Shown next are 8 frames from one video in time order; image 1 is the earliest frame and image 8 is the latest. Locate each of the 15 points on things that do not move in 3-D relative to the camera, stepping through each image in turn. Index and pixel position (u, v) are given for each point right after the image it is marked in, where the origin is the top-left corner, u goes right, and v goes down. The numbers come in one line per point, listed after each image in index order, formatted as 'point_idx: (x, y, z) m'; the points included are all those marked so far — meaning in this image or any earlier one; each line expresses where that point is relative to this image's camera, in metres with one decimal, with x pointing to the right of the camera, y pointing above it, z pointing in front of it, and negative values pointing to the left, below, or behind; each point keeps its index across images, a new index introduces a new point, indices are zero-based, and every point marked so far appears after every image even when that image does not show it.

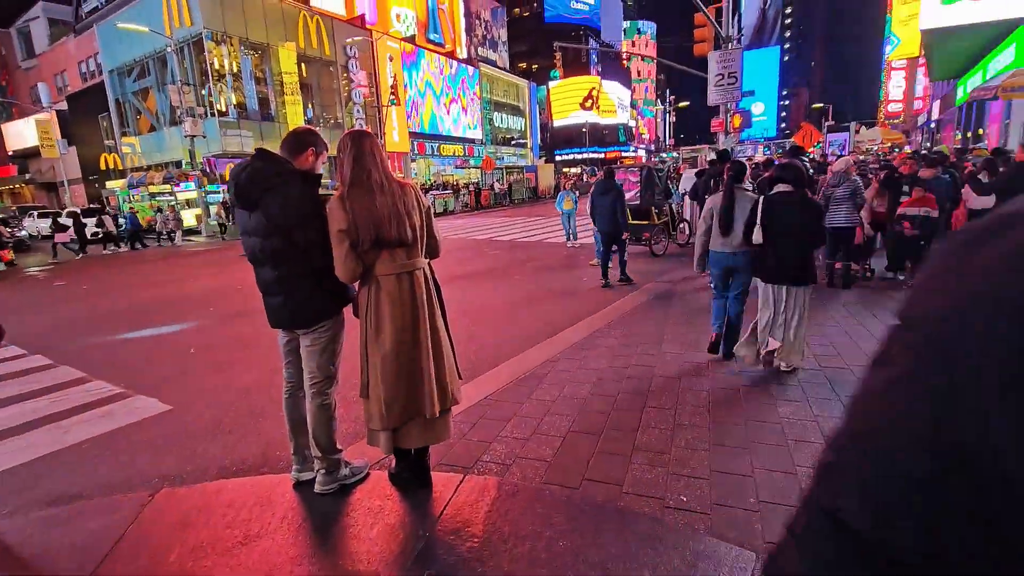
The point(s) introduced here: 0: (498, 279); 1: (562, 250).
0: (-0.3, +0.2, +11.5) m
1: (+1.3, +1.1, +15.4) m
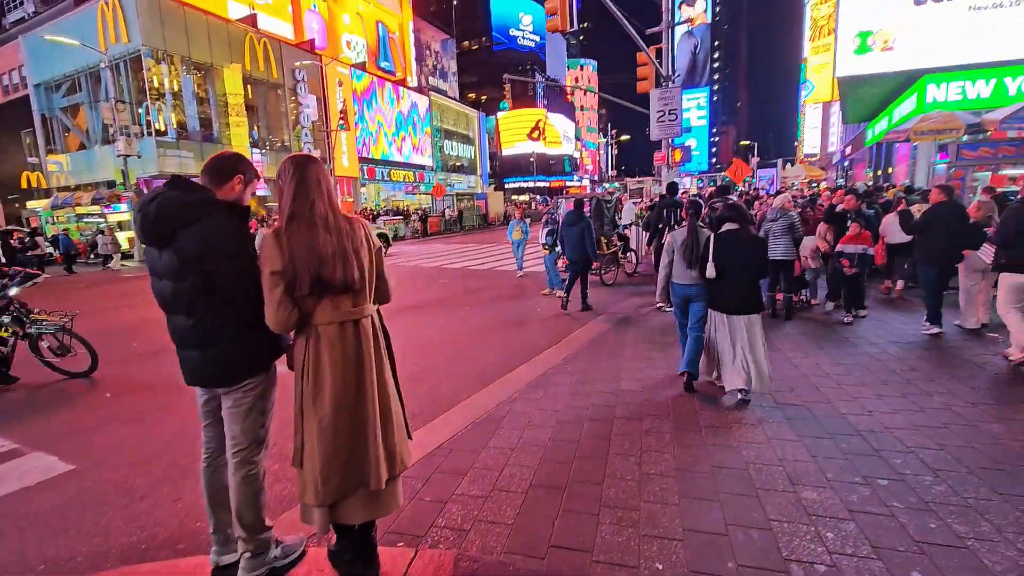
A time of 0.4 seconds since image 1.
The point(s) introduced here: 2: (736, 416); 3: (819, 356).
0: (-1.3, -0.5, +11.2) m
1: (0.0, +0.2, +15.2) m
2: (+2.0, -1.1, +4.7) m
3: (+4.1, -0.9, +7.1) m
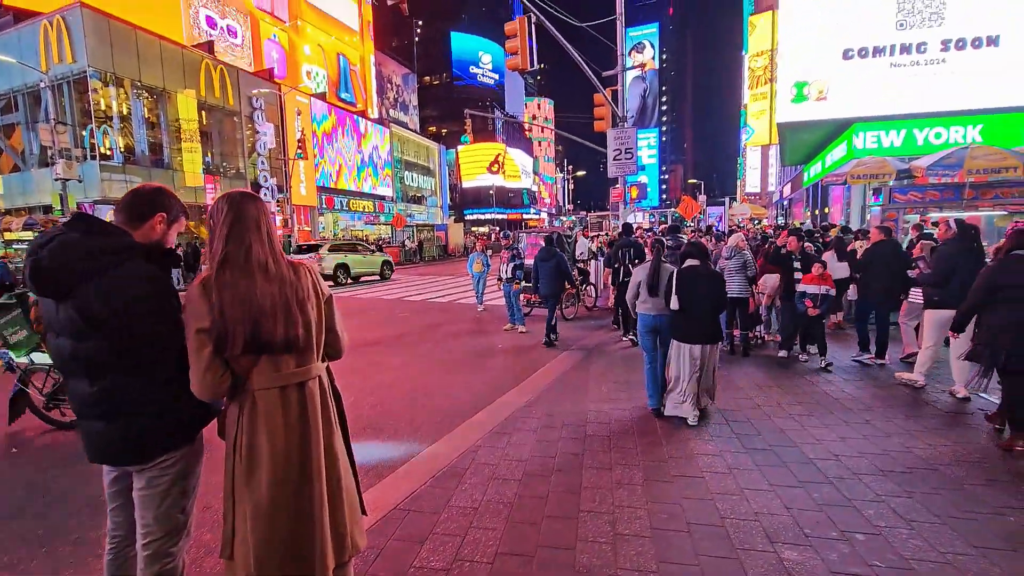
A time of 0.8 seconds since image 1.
0: (-2.1, -1.2, +10.8) m
1: (-1.1, -0.7, +14.9) m
2: (+1.7, -1.5, +4.6) m
3: (+3.6, -1.4, +7.1) m
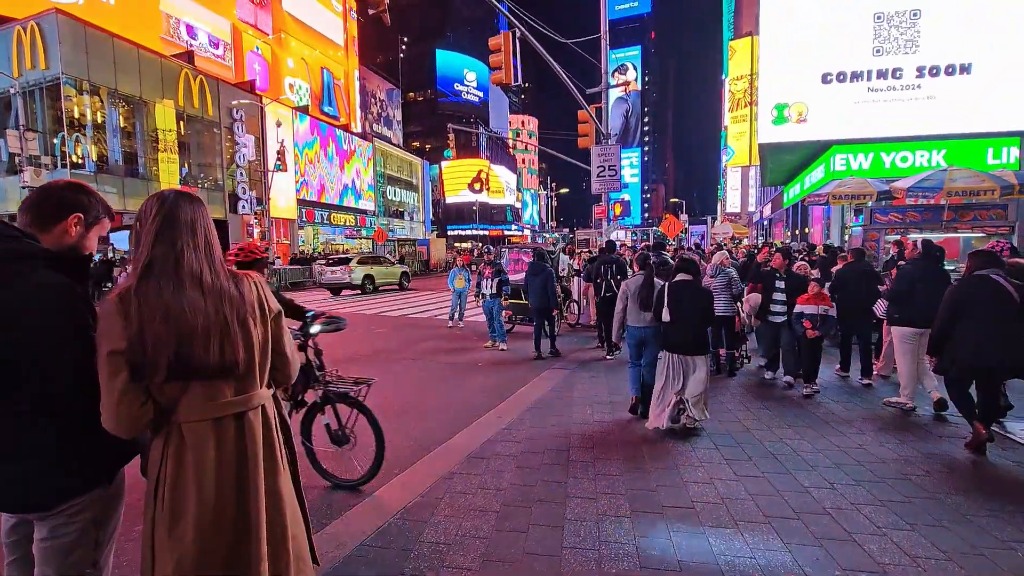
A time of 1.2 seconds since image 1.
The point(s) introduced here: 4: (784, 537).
0: (-2.5, -1.5, +10.4) m
1: (-1.6, -1.2, +14.6) m
2: (+1.5, -1.6, +4.3) m
3: (+3.4, -1.7, +6.9) m
4: (+1.8, -1.6, +3.5) m
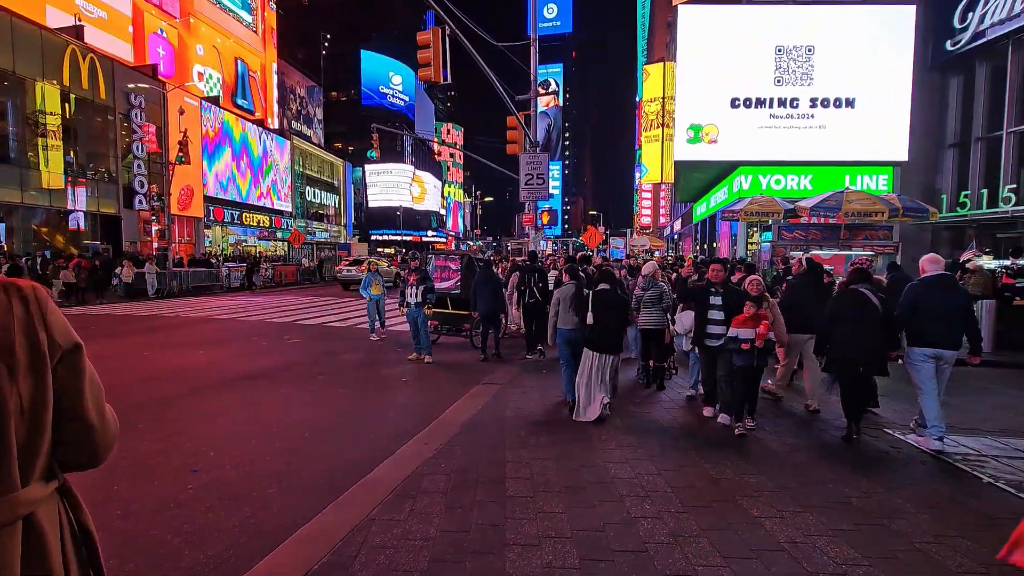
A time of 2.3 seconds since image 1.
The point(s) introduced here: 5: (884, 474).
0: (-3.8, -1.6, +9.5) m
1: (-3.5, -1.4, +13.7) m
2: (+1.0, -1.7, +4.0) m
3: (+2.4, -1.9, +6.8) m
4: (+1.4, -1.7, +3.2) m
5: (+4.1, -2.0, +6.0) m
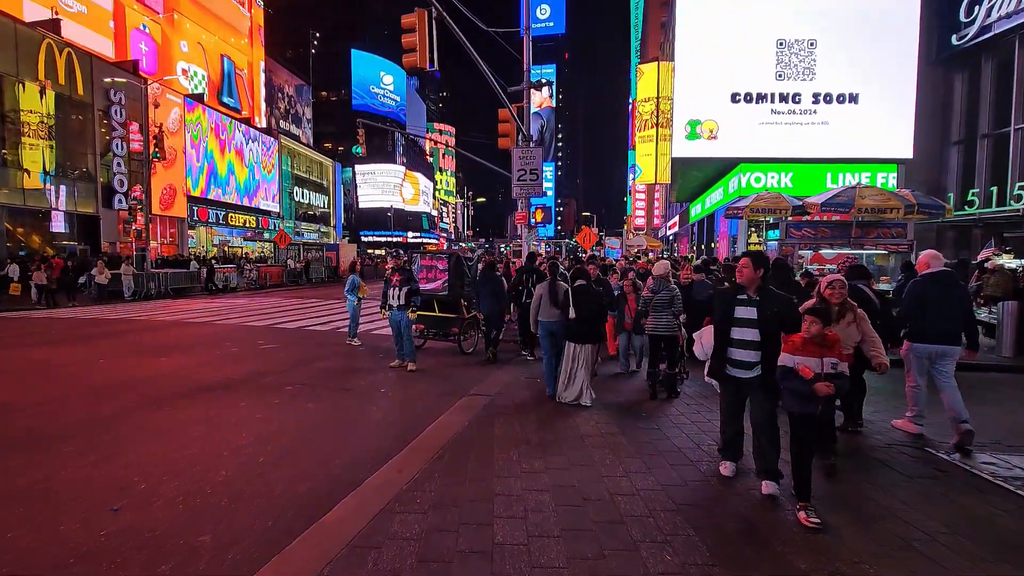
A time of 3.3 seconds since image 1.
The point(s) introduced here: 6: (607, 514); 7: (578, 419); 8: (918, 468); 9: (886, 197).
0: (-3.9, -1.6, +8.5) m
1: (-3.8, -1.4, +12.7) m
2: (+0.9, -1.7, +3.0) m
3: (+2.3, -1.9, +5.9) m
4: (+1.3, -1.7, +2.2) m
5: (+4.0, -2.0, +5.2) m
6: (+0.8, -1.9, +4.6) m
7: (+0.9, -1.8, +7.5) m
8: (+4.5, -2.0, +5.9) m
9: (+8.9, +2.2, +12.7) m
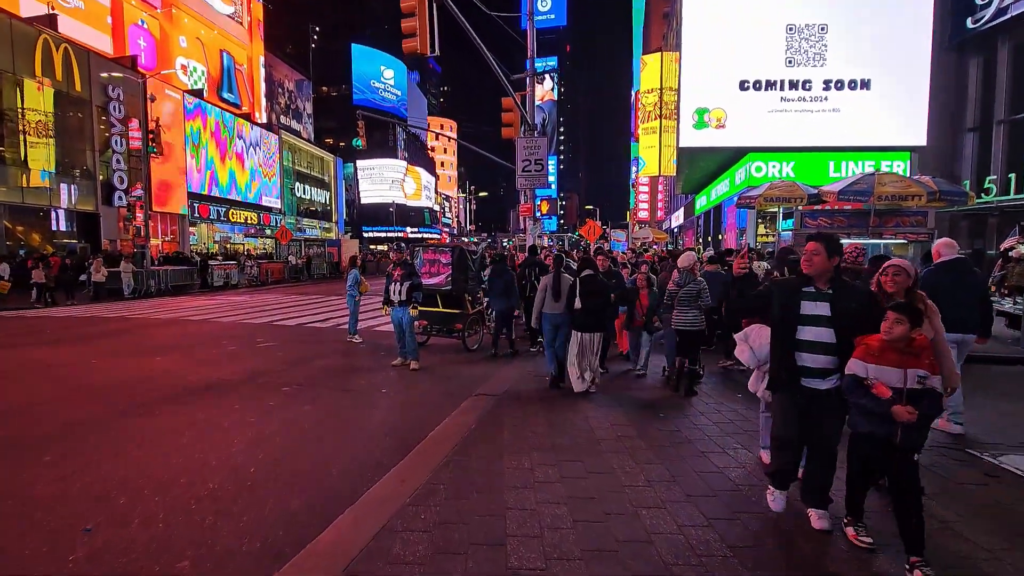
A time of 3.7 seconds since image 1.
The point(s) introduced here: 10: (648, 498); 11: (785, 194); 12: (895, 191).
0: (-3.8, -1.6, +8.0) m
1: (-3.6, -1.3, +12.3) m
2: (+1.0, -1.7, +2.6) m
3: (+2.5, -1.8, +5.5) m
4: (+1.4, -1.7, +1.8) m
5: (+4.1, -1.9, +4.7) m
6: (+0.9, -1.9, +4.1) m
7: (+1.0, -1.7, +7.0) m
8: (+4.6, -1.9, +5.5) m
9: (+9.1, +2.4, +12.2) m
10: (+1.2, -1.8, +4.7) m
11: (+6.9, +2.3, +13.4) m
12: (+8.7, +2.2, +12.0) m
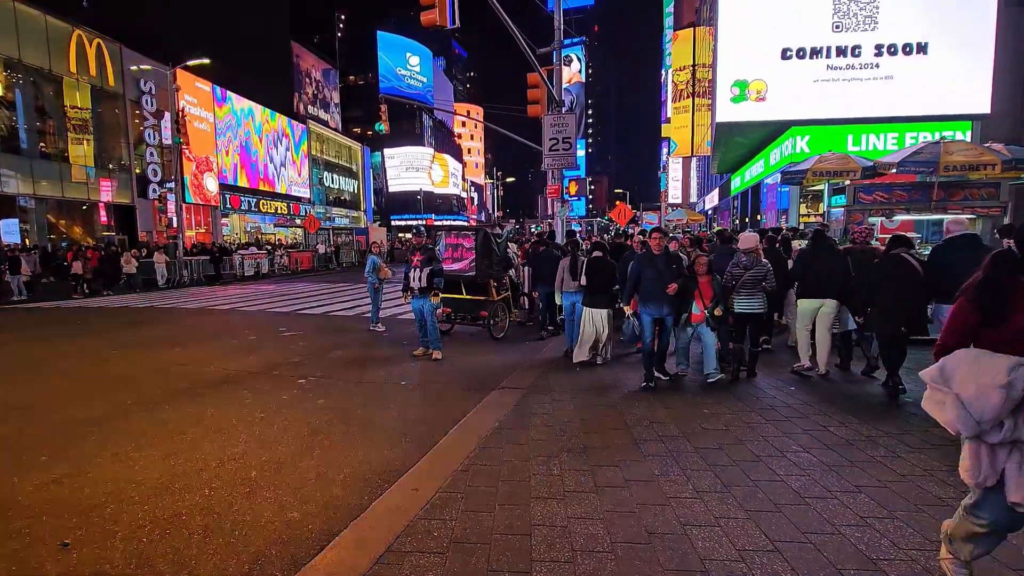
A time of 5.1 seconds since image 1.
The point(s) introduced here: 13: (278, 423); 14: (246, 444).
0: (-3.4, -1.4, +7.6) m
1: (-3.0, -1.0, +11.9) m
2: (+1.1, -1.6, +1.9) m
3: (+2.7, -1.6, +4.7) m
4: (+1.5, -1.6, +1.1) m
5: (+4.3, -1.7, +3.9) m
6: (+1.1, -1.7, +3.5) m
7: (+1.4, -1.5, +6.4) m
8: (+4.8, -1.7, +4.6) m
9: (+9.6, +2.8, +11.0) m
10: (+1.4, -1.7, +4.1) m
11: (+7.5, +2.8, +12.3) m
12: (+9.2, +2.6, +10.9) m
13: (-2.6, -1.5, +6.1) m
14: (-2.8, -1.6, +5.4) m
